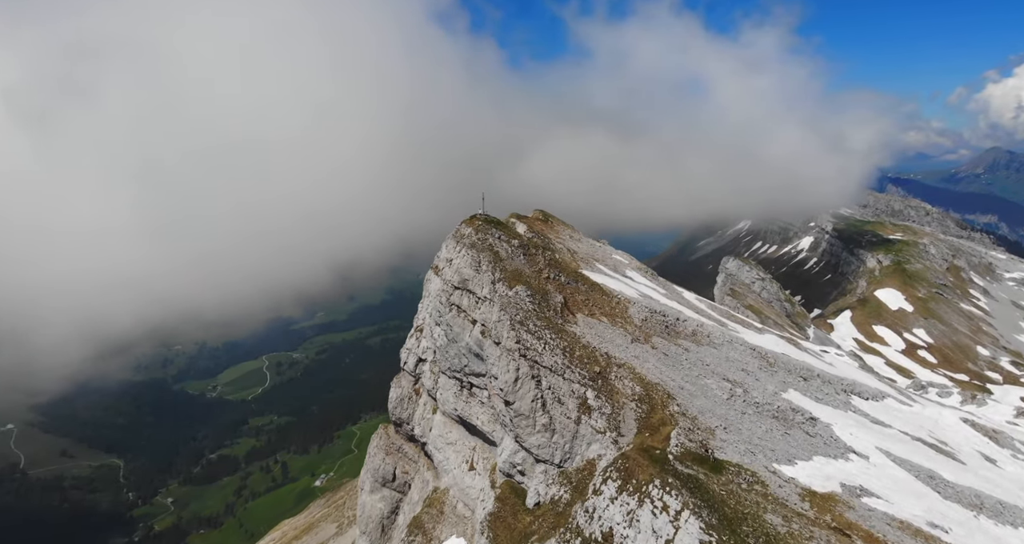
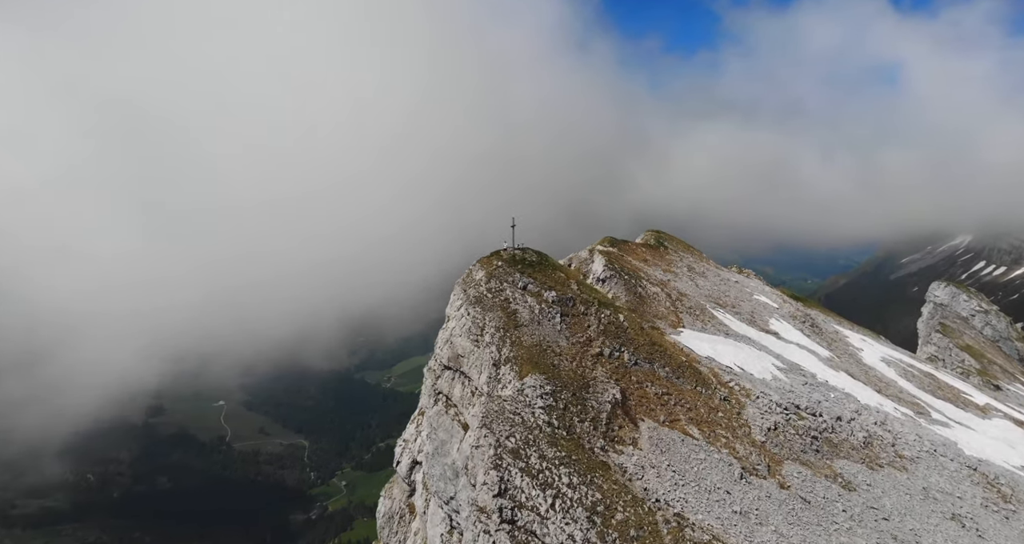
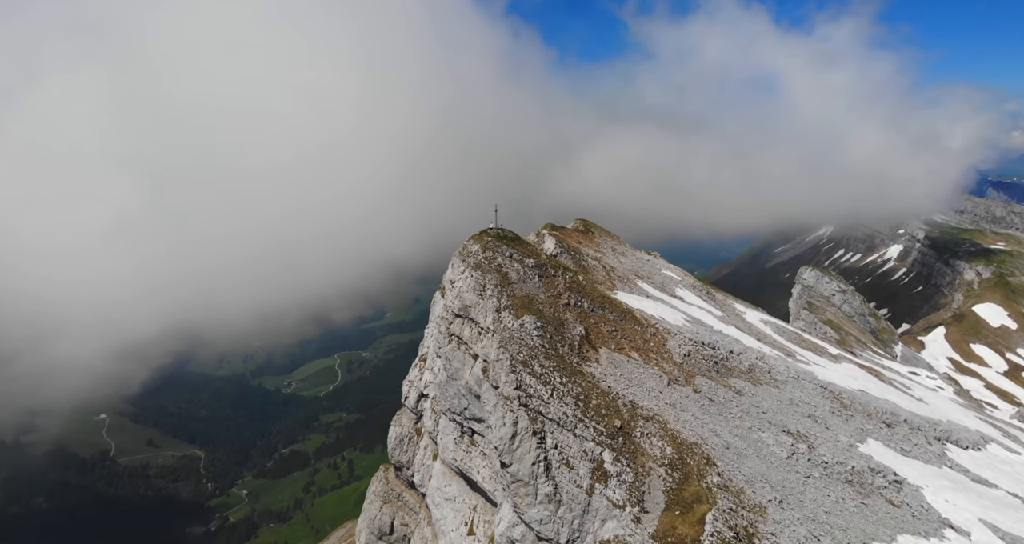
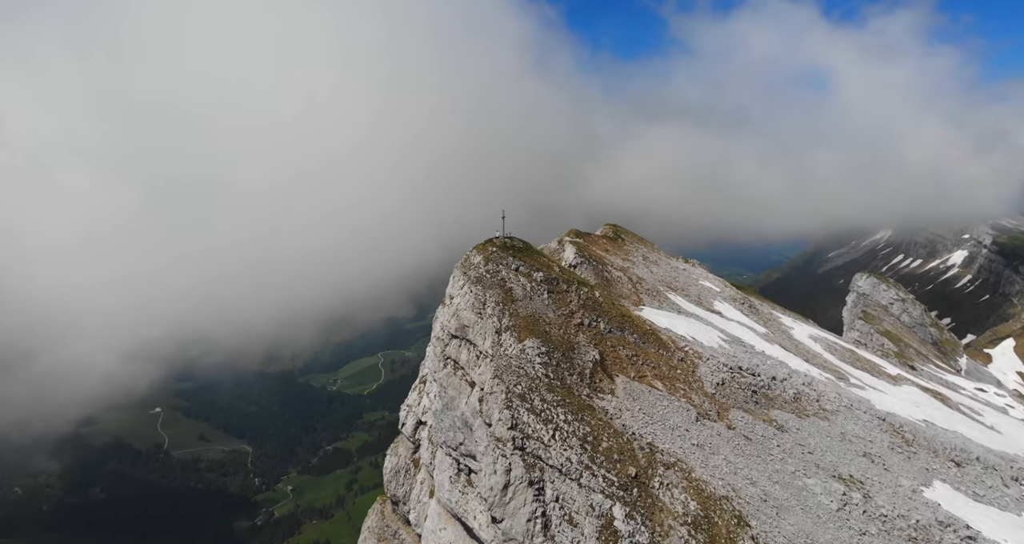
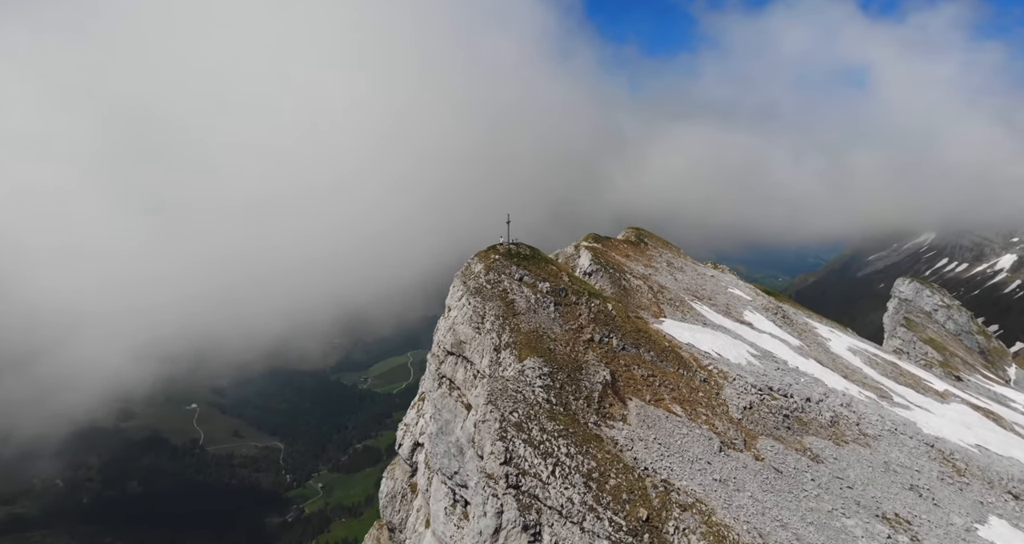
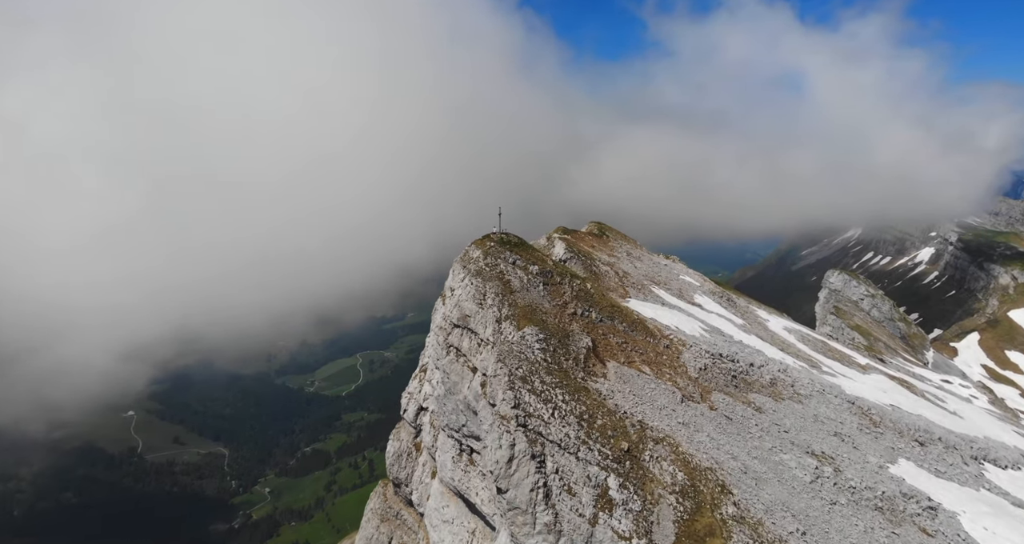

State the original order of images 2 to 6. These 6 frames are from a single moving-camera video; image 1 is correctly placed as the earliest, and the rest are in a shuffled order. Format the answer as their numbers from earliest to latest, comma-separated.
3, 6, 4, 5, 2
